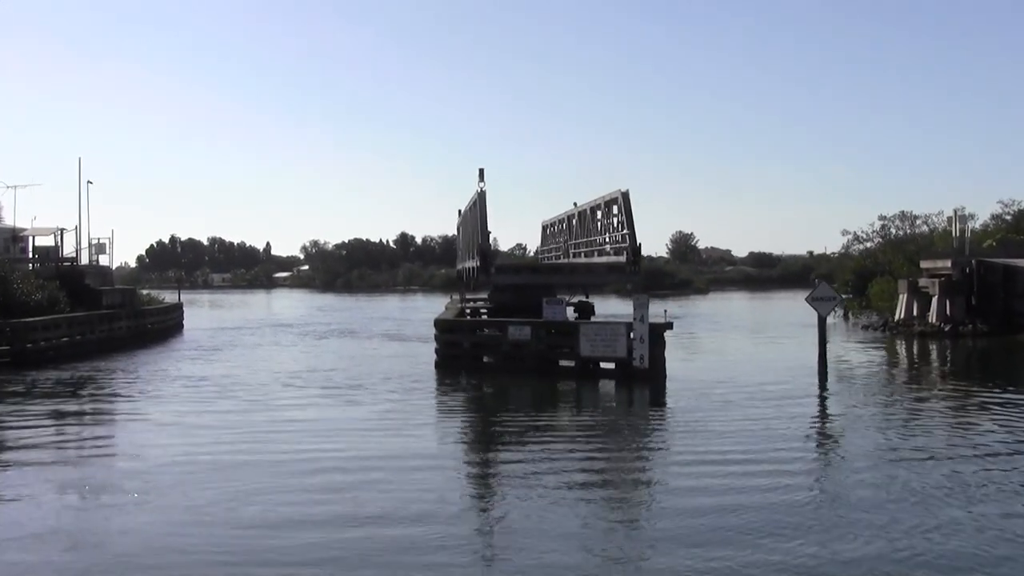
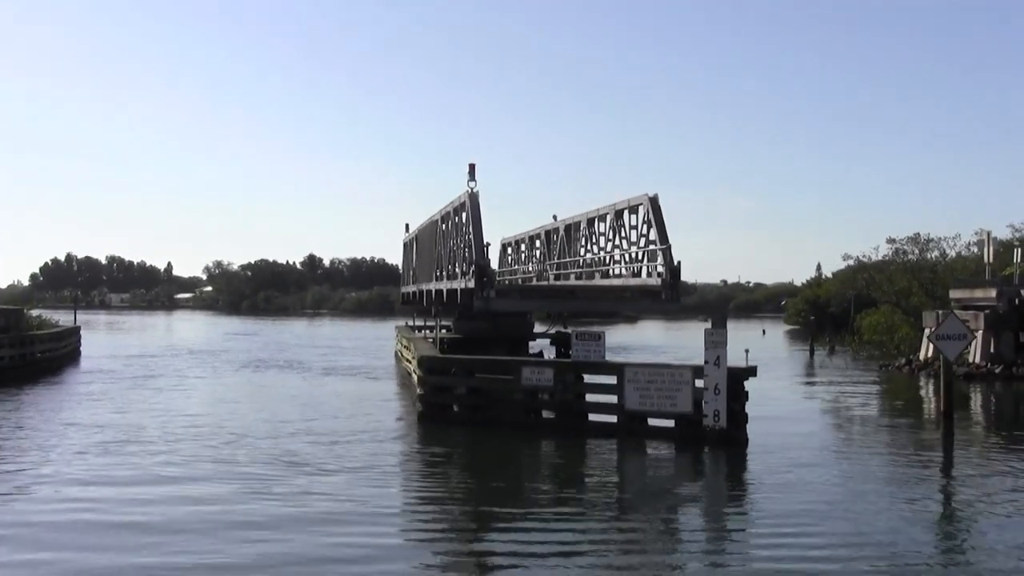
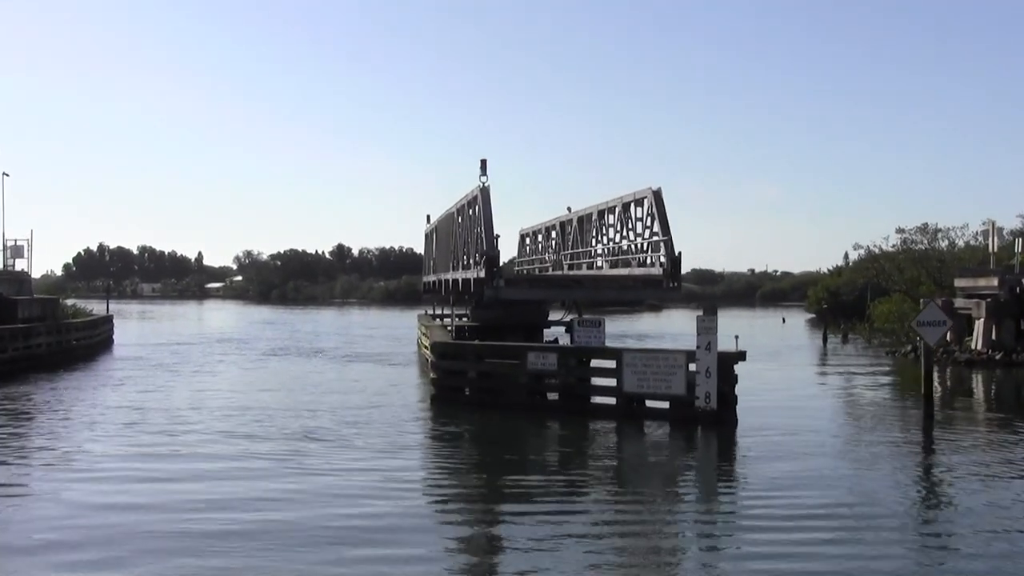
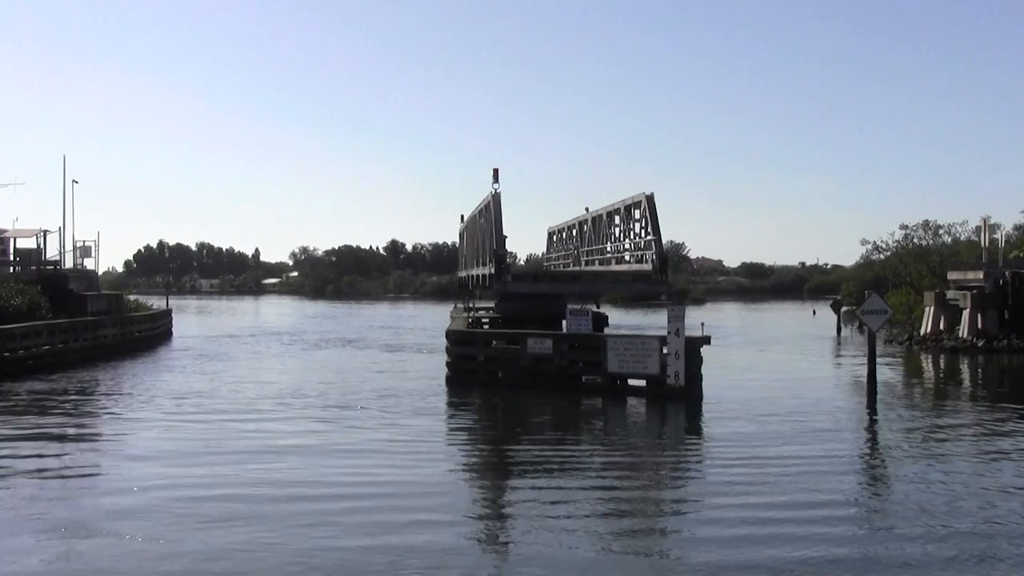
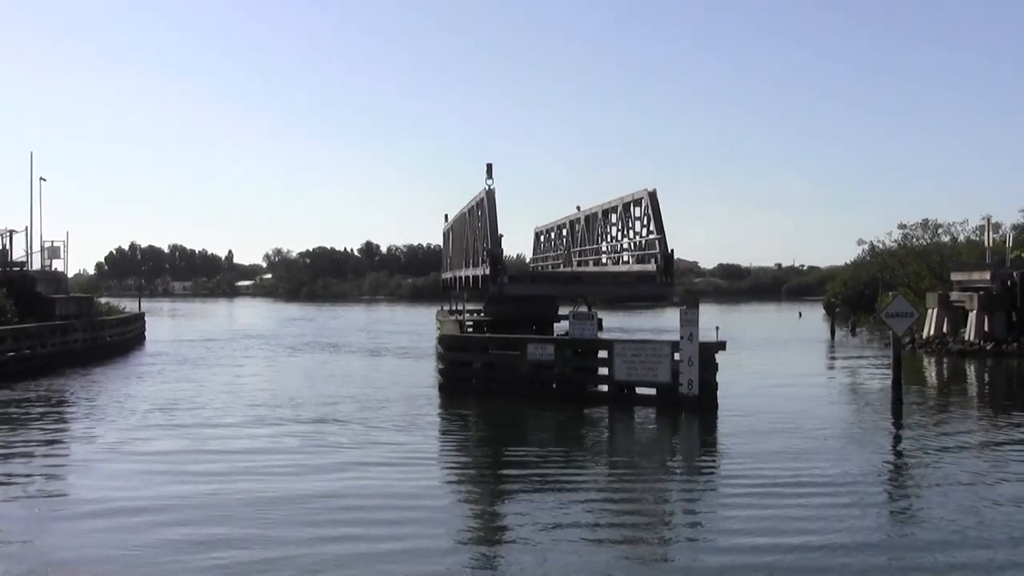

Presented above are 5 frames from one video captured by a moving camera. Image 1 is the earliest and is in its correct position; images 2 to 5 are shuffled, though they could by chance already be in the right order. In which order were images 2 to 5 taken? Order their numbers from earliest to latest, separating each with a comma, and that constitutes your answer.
4, 5, 3, 2
